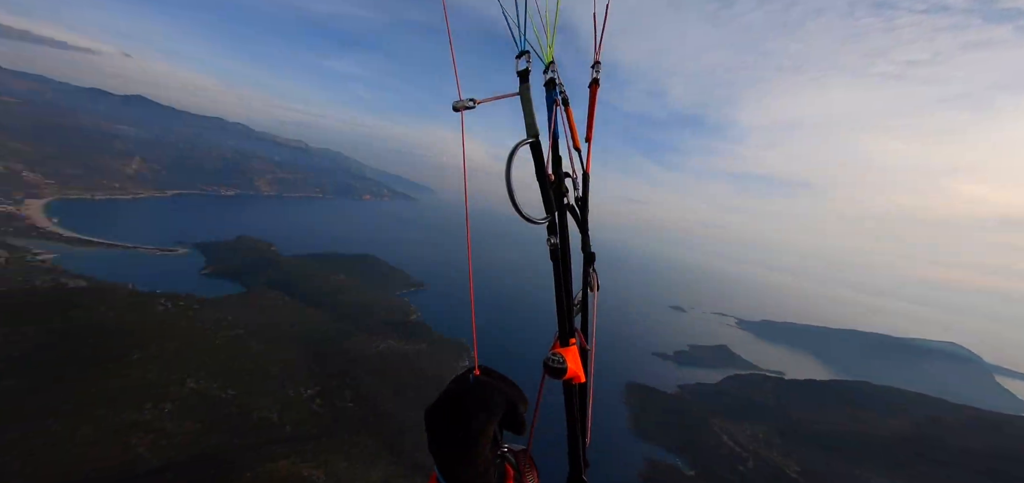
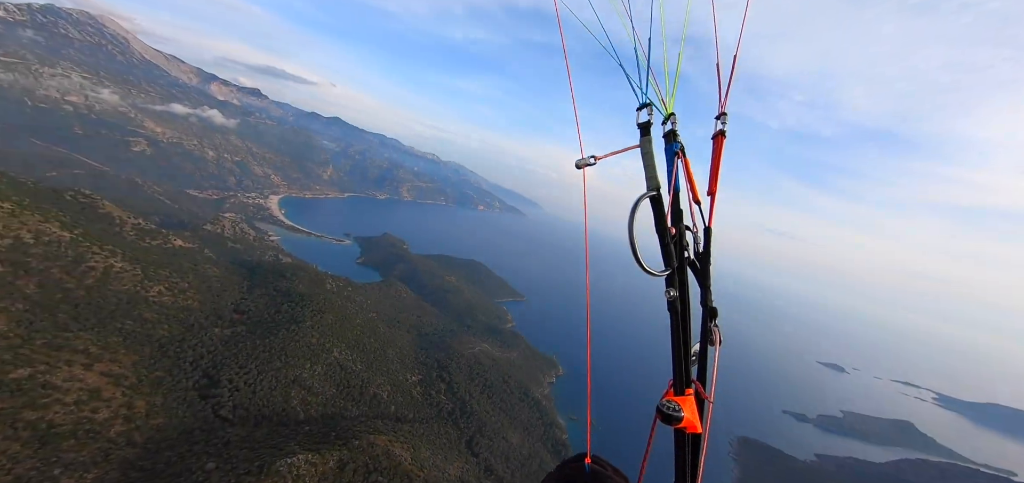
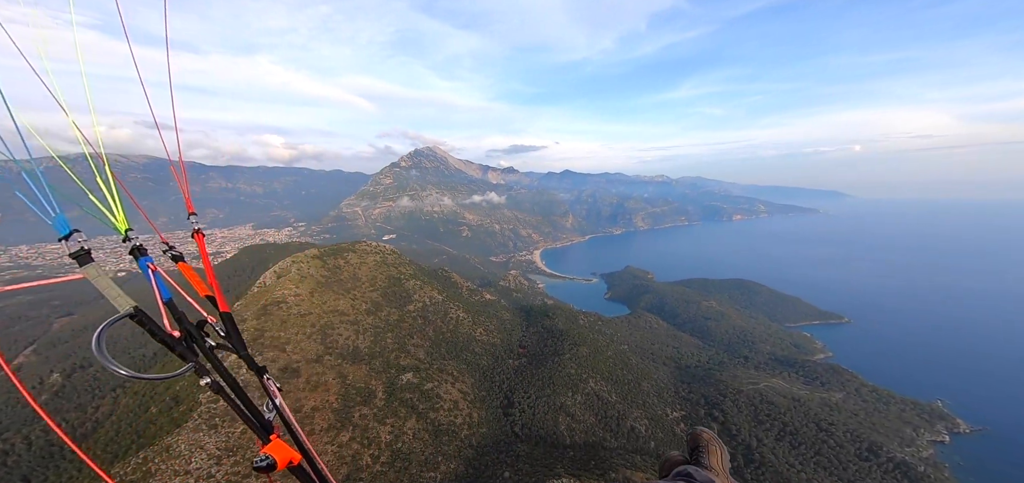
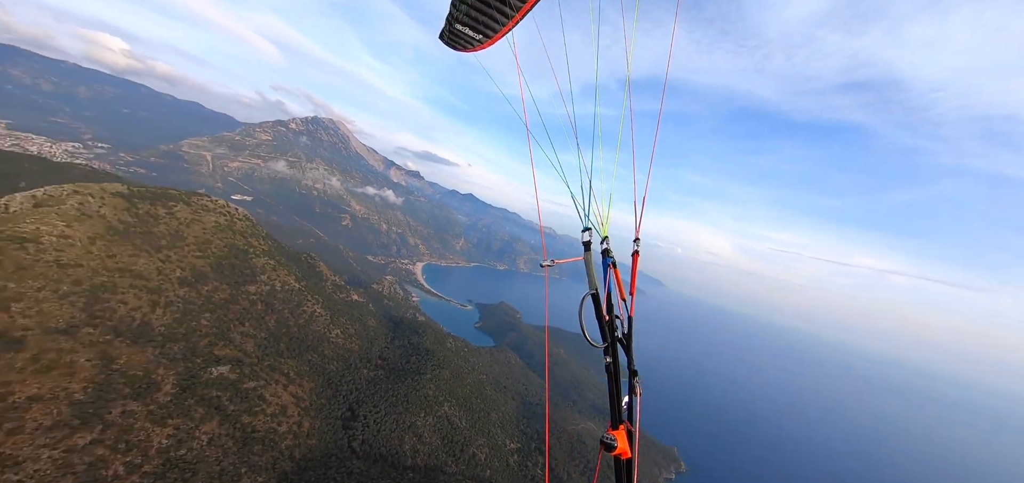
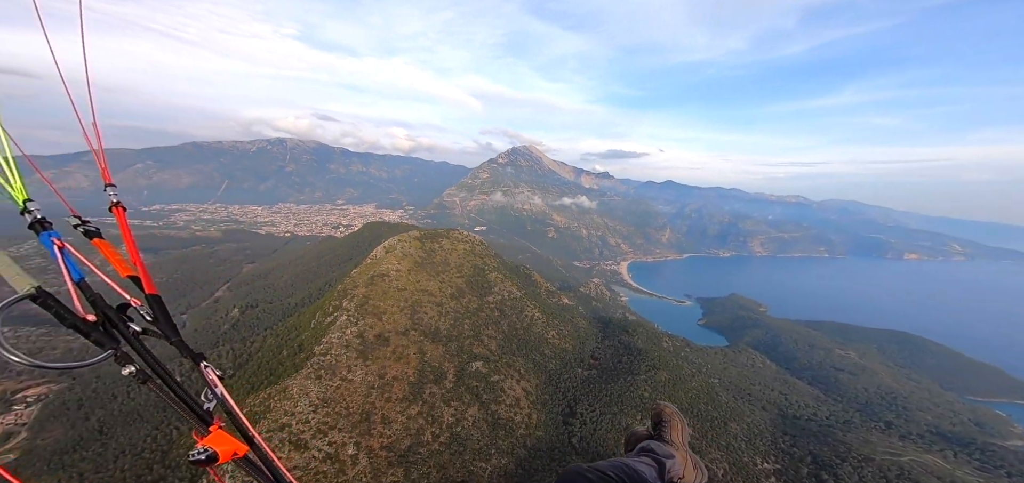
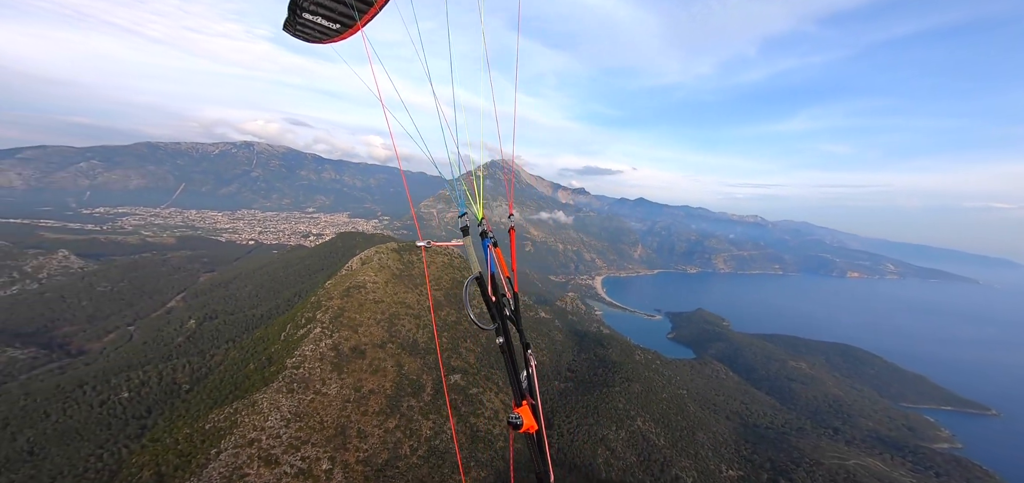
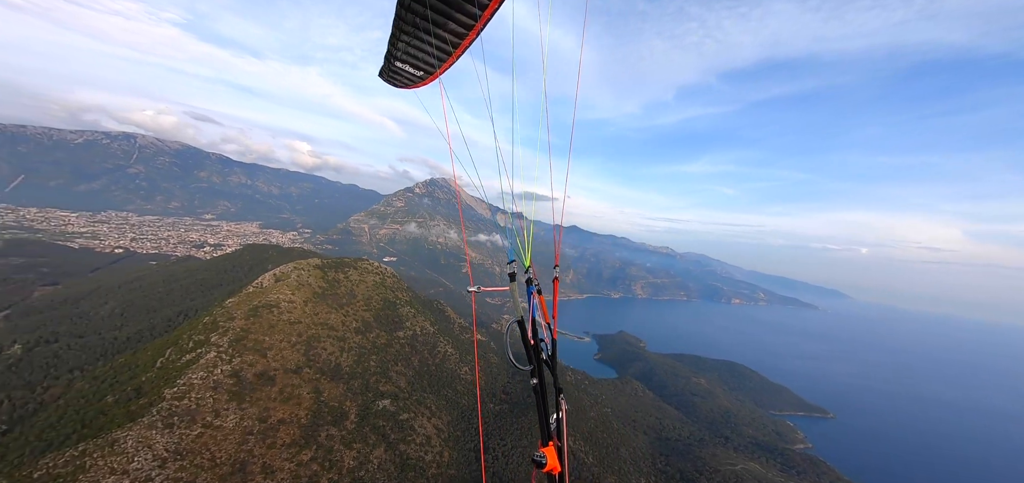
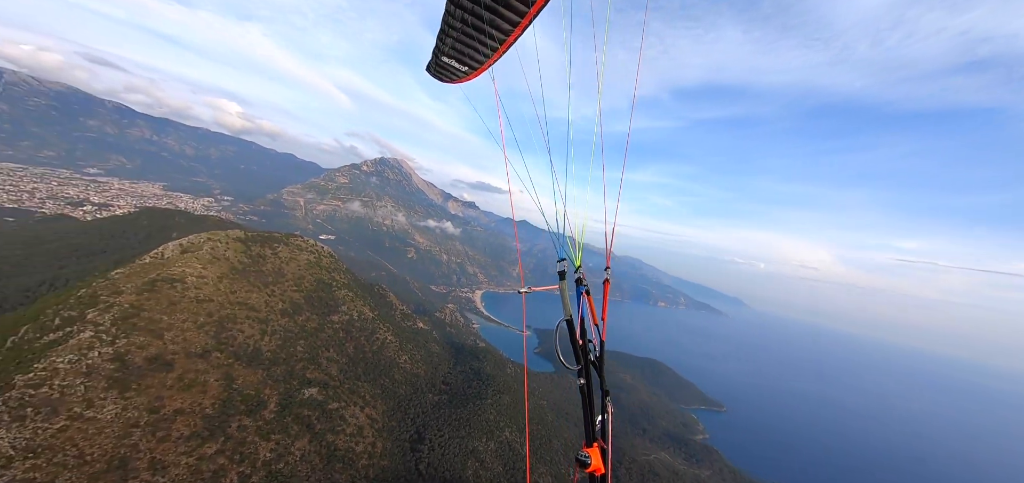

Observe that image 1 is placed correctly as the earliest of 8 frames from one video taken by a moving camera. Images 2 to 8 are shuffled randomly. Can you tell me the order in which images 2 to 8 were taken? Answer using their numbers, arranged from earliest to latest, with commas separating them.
2, 4, 8, 7, 6, 3, 5
